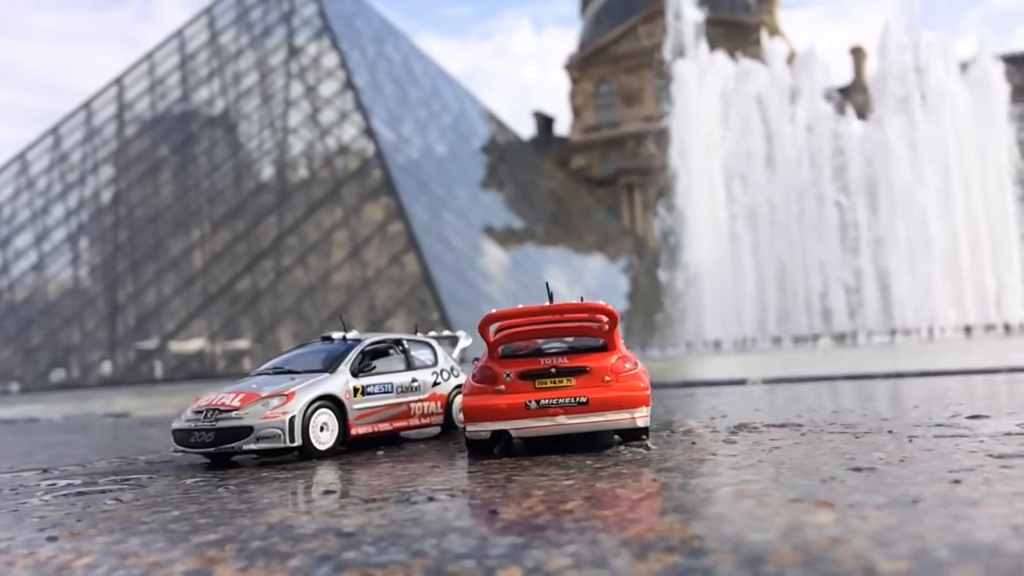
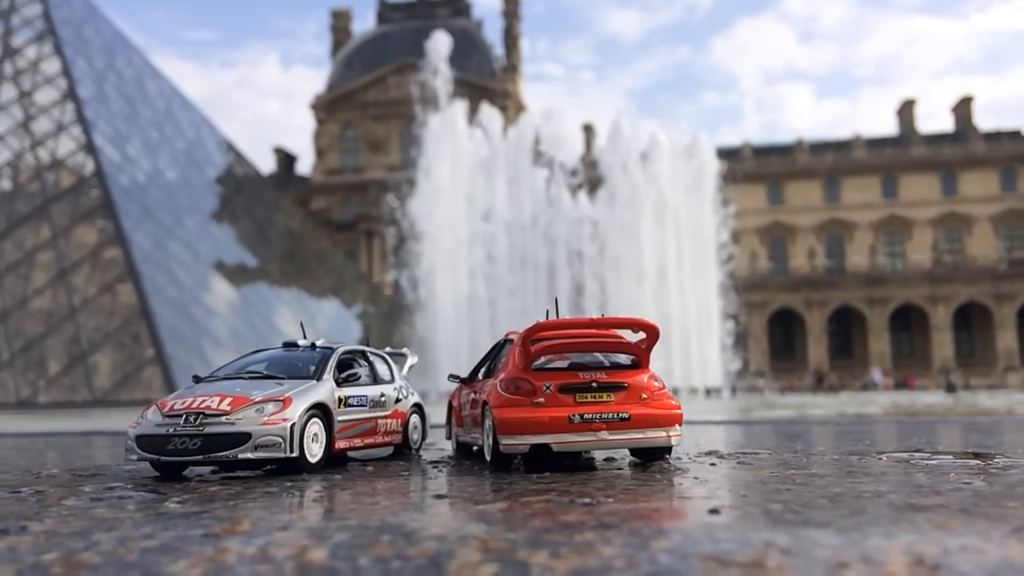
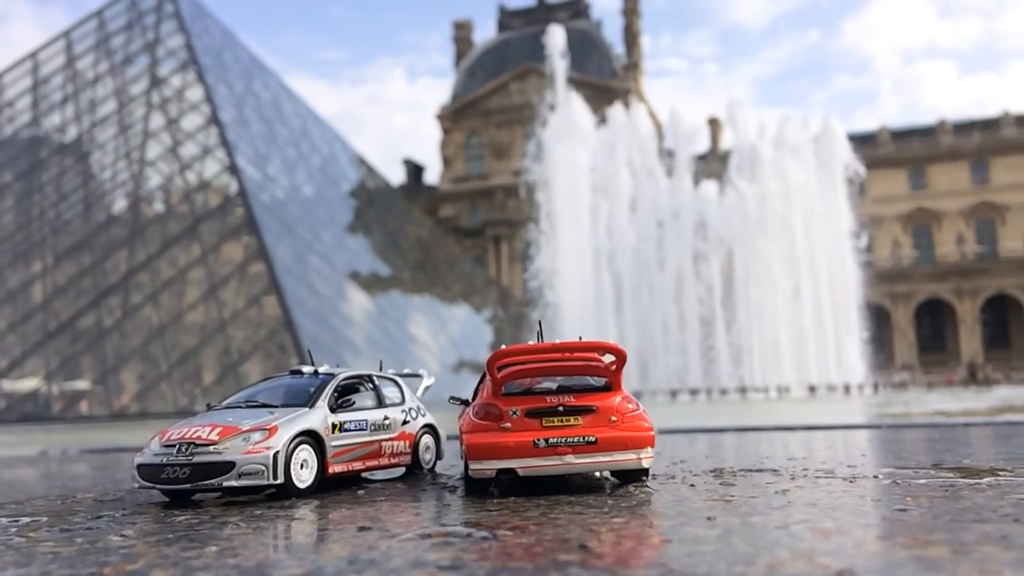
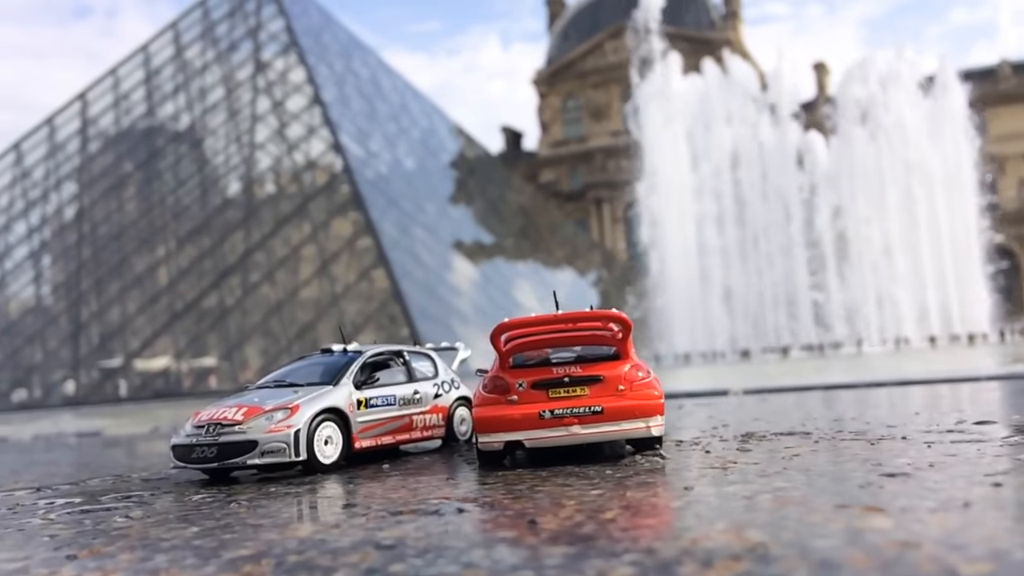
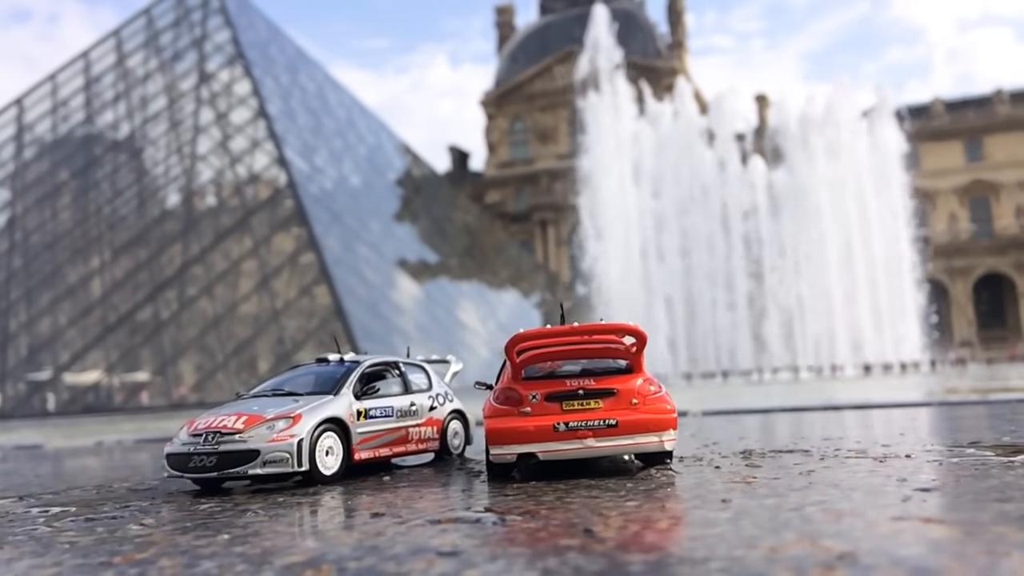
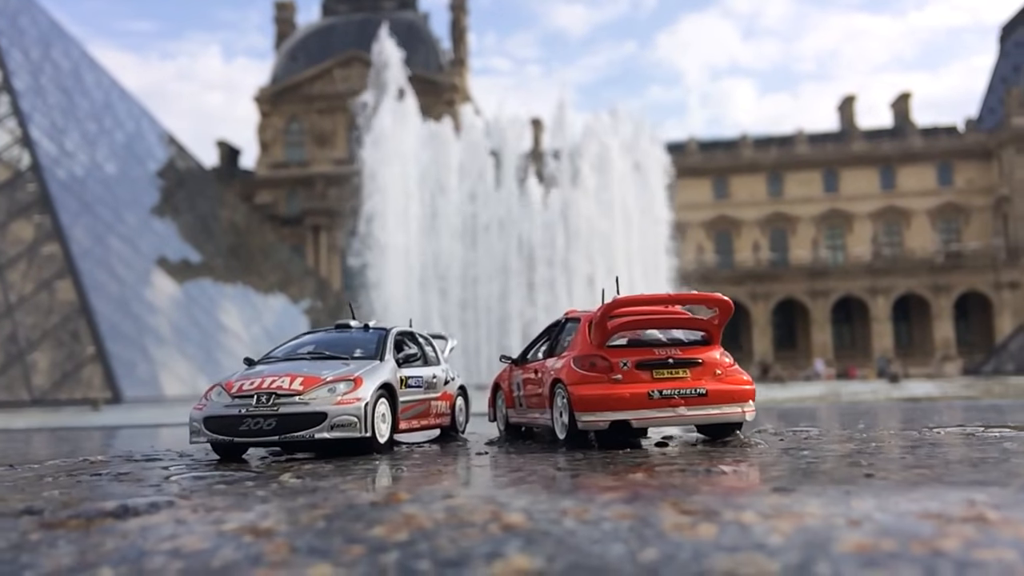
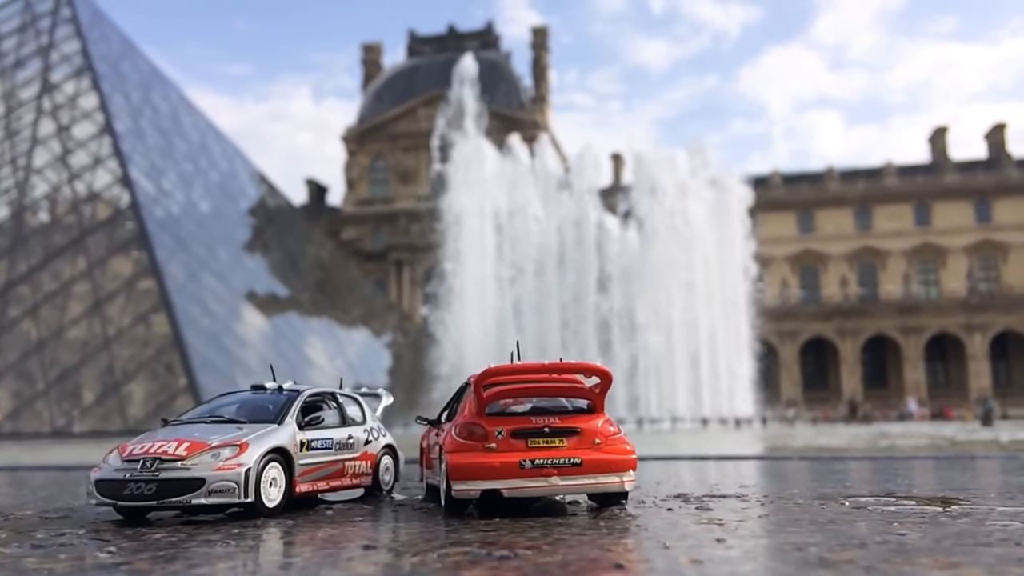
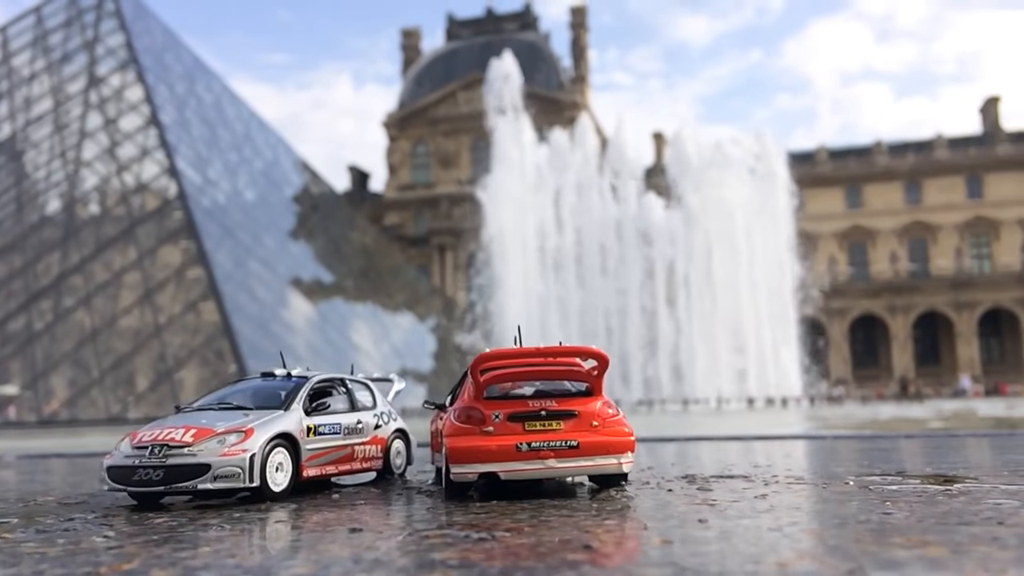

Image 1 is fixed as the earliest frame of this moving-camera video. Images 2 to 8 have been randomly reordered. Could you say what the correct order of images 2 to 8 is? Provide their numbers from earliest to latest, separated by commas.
4, 5, 3, 8, 7, 2, 6
